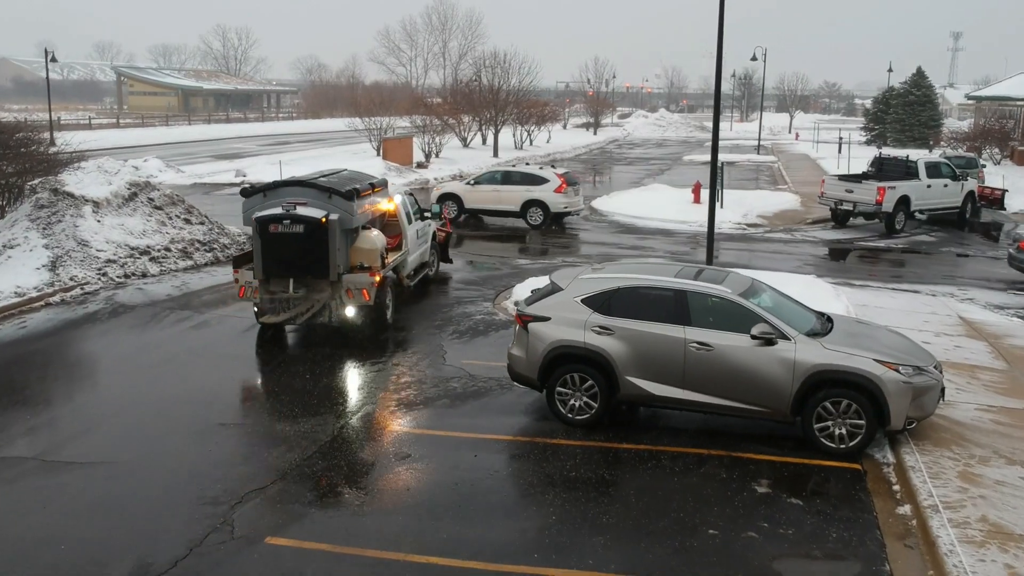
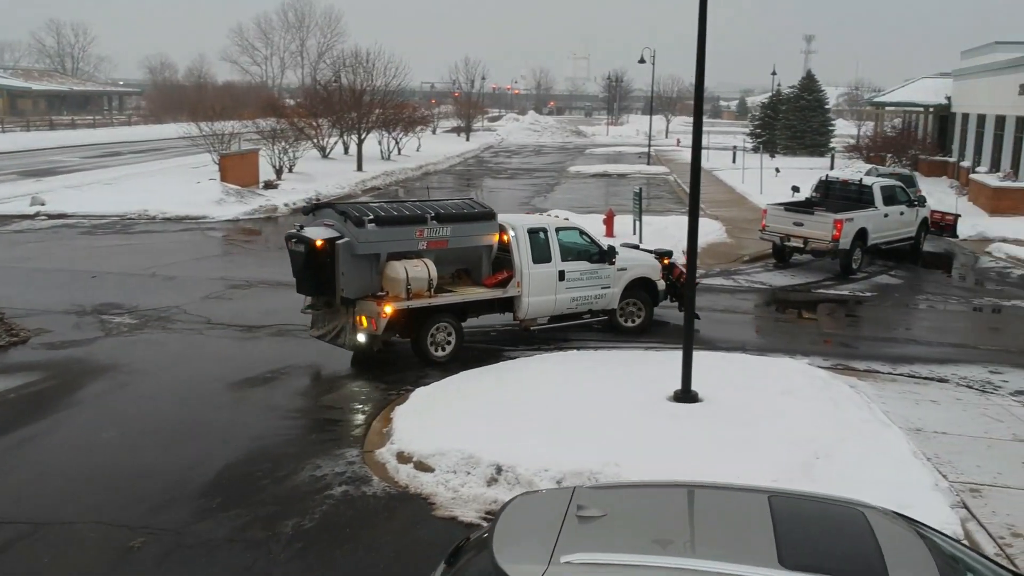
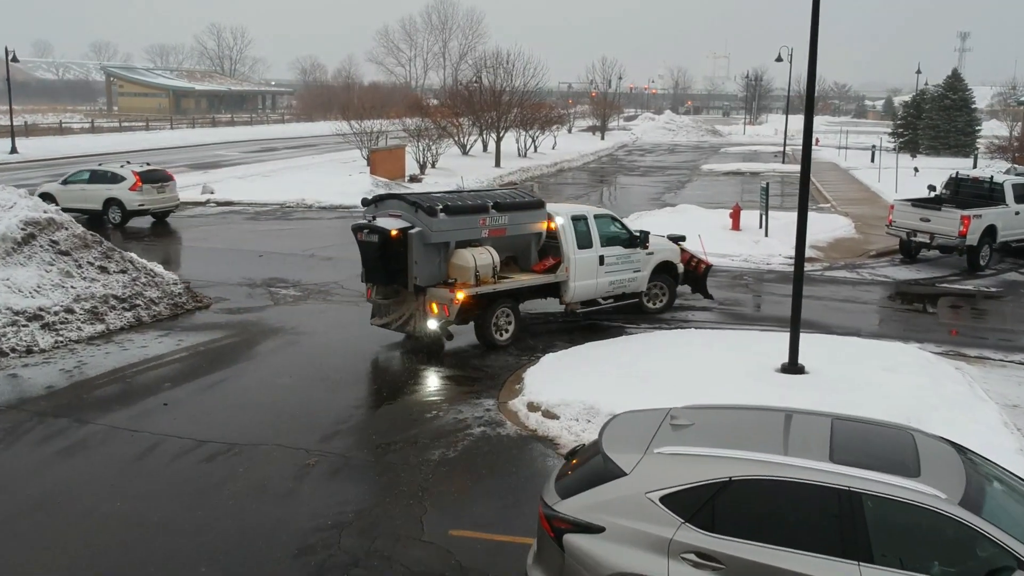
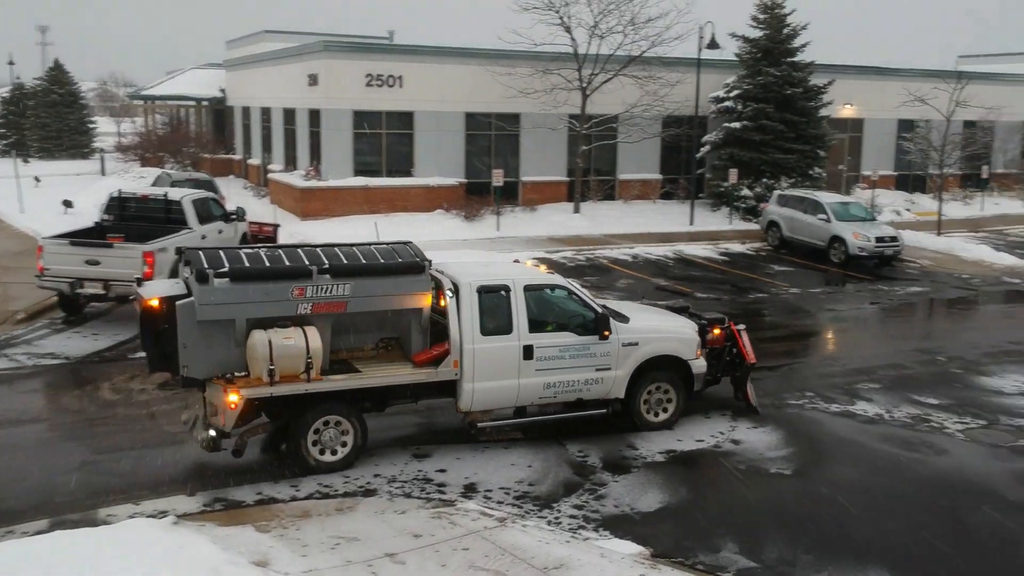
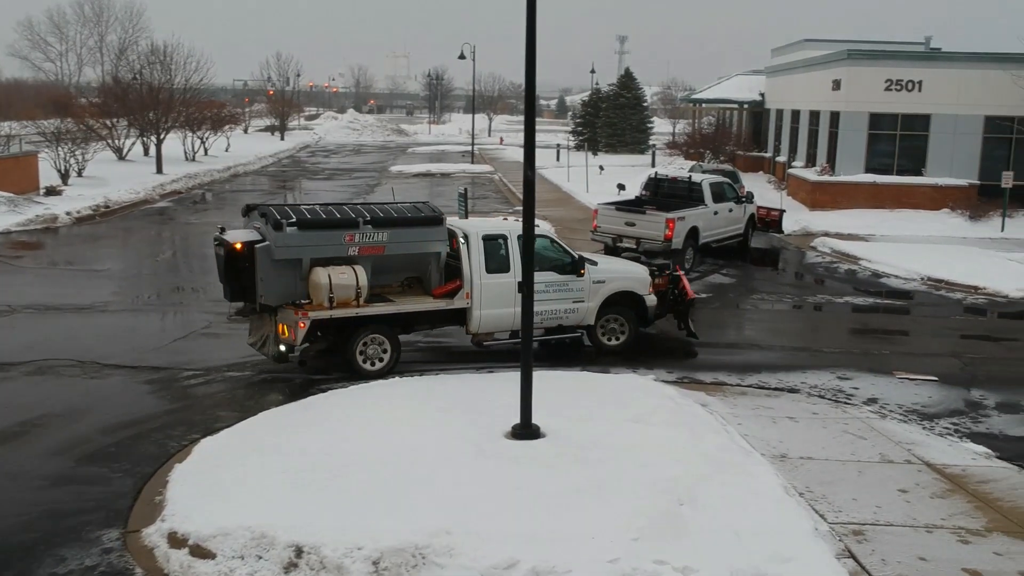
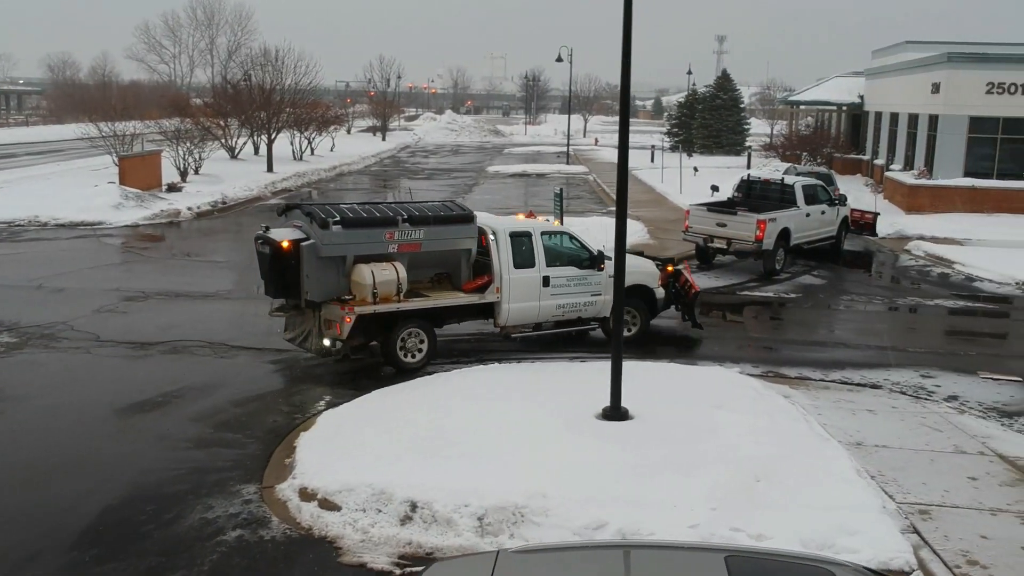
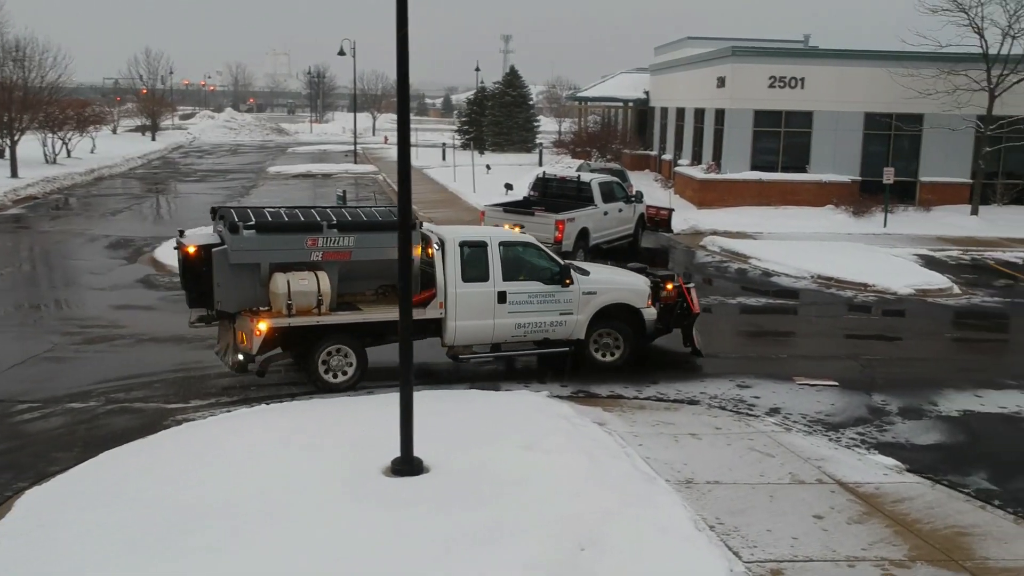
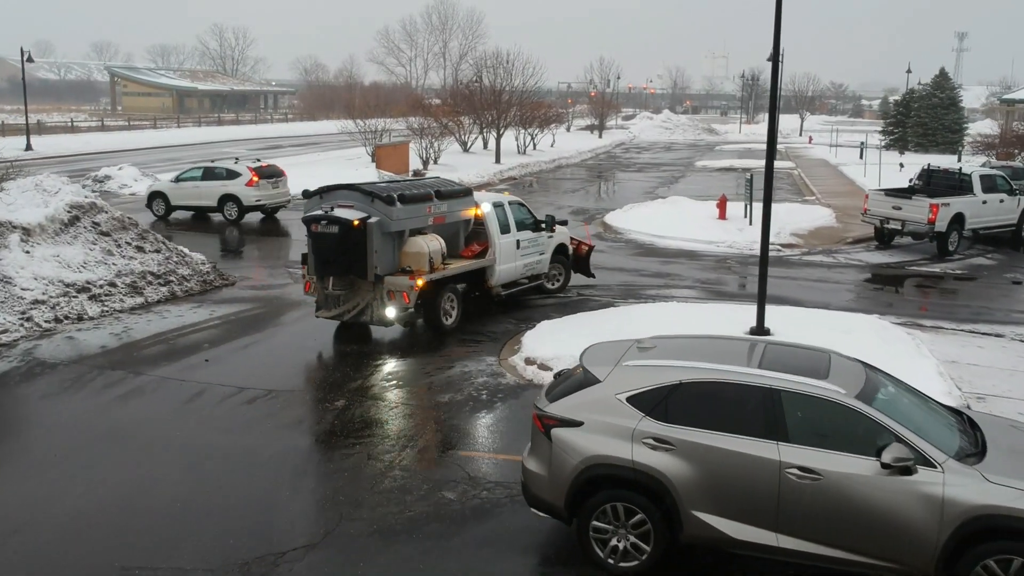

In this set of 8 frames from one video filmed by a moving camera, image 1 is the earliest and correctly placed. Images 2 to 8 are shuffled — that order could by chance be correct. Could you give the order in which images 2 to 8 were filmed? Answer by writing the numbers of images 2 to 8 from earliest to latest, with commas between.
8, 3, 2, 6, 5, 7, 4
